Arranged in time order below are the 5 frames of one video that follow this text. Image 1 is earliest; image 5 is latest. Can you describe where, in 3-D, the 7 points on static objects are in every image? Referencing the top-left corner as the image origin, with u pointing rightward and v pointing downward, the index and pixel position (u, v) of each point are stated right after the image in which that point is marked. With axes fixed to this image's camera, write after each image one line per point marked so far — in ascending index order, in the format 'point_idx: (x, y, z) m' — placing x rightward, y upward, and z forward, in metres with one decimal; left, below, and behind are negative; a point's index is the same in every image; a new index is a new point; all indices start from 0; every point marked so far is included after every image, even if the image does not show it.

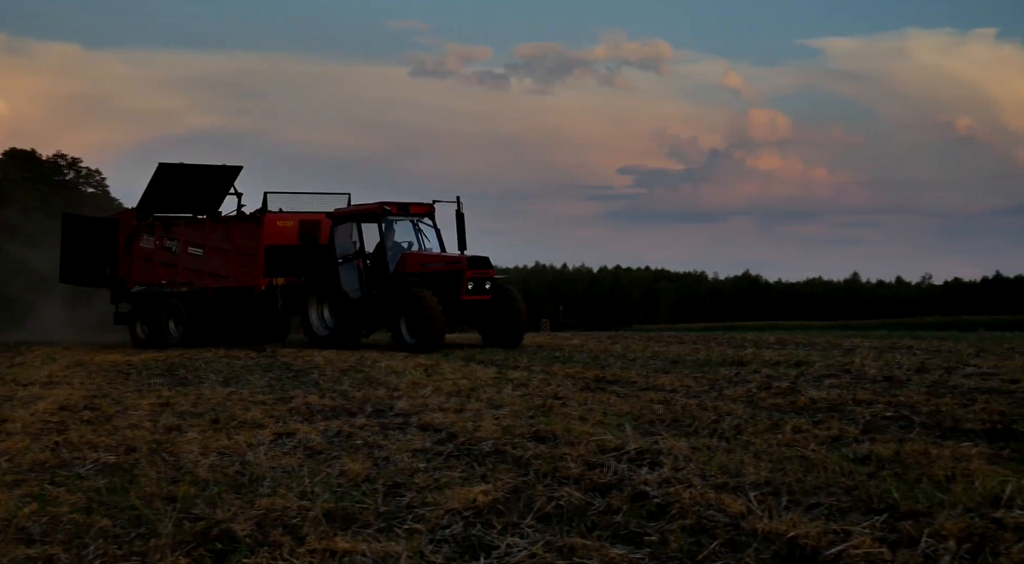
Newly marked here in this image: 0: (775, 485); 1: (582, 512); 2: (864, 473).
0: (+1.5, -1.2, +5.3) m
1: (+0.4, -1.3, +5.1) m
2: (+2.0, -1.1, +5.3) m
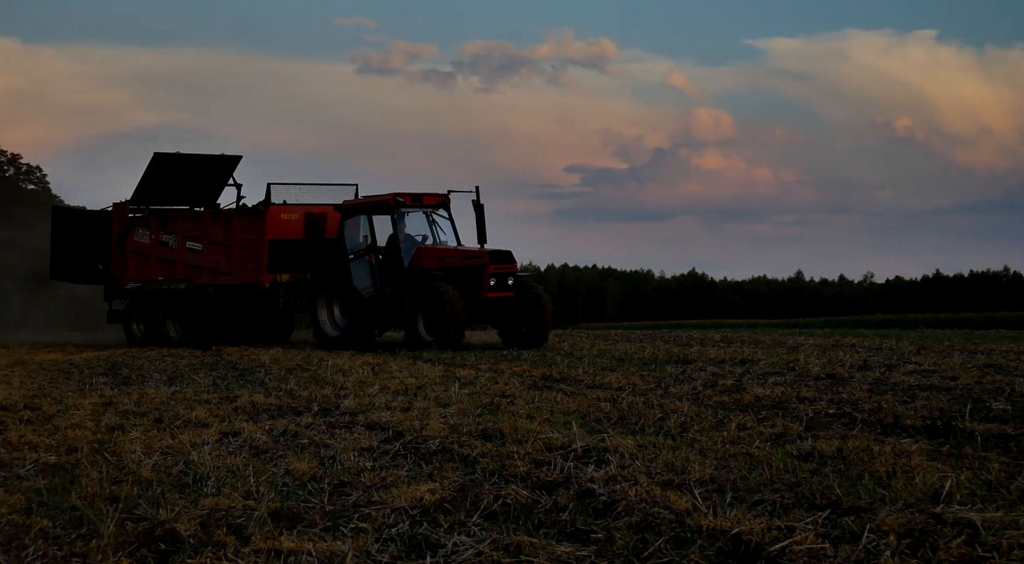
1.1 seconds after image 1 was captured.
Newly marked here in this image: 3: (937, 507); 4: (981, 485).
0: (+1.2, -1.1, +5.3) m
1: (+0.1, -1.3, +5.1) m
2: (+1.7, -1.1, +5.4) m
3: (+2.2, -1.2, +4.8) m
4: (+2.6, -1.1, +5.0) m
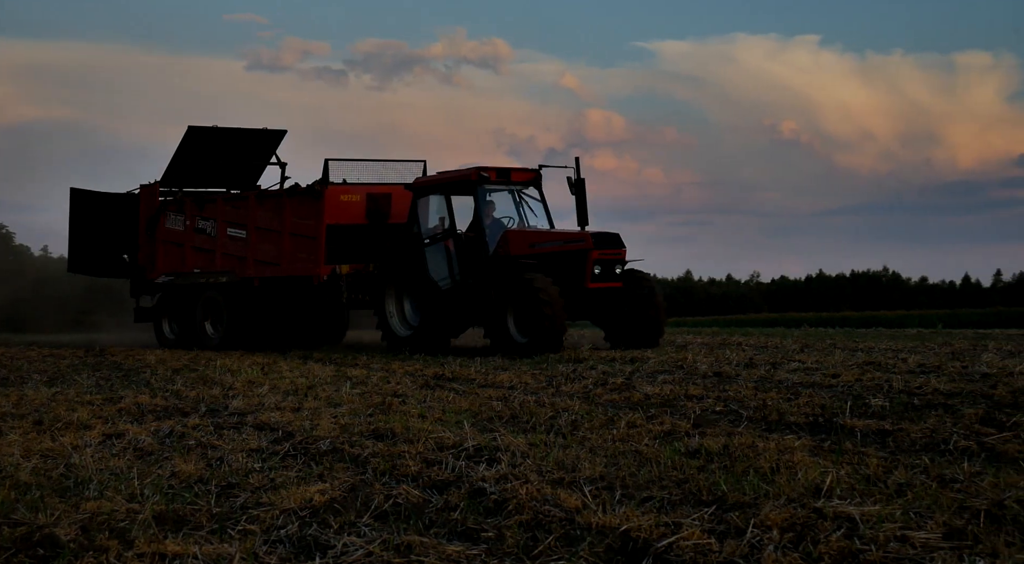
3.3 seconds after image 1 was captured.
0: (+0.6, -1.1, +5.3) m
1: (-0.5, -1.3, +5.1) m
2: (+1.1, -1.1, +5.4) m
3: (+1.6, -1.2, +4.9) m
4: (+1.9, -1.1, +5.2) m
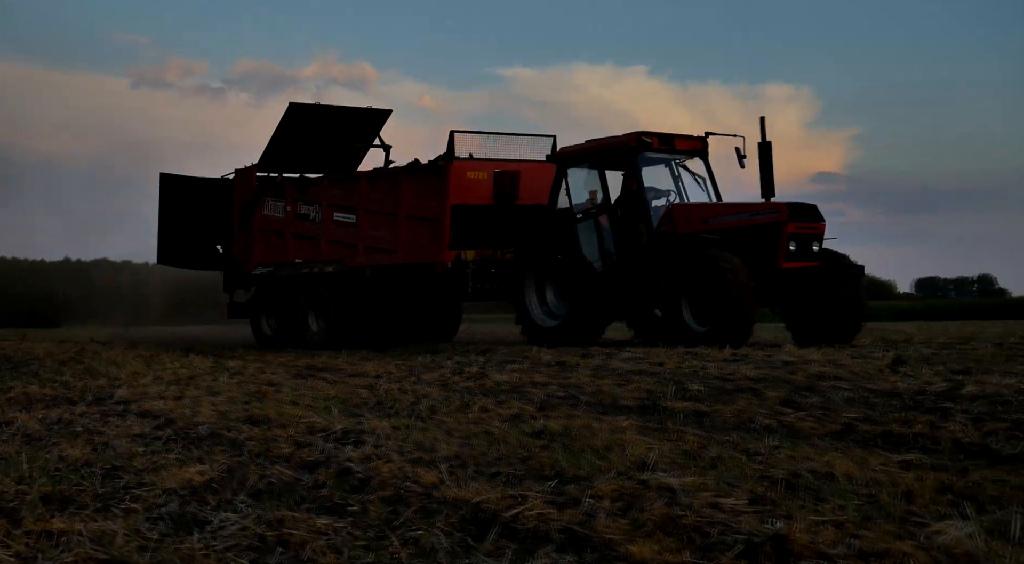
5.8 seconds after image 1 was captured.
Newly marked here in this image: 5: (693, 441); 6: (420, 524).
0: (-0.3, -1.1, +6.0) m
1: (-1.4, -1.3, +5.7) m
2: (+0.2, -1.1, +6.1) m
3: (+0.8, -1.2, +5.7) m
4: (+1.1, -1.1, +5.9) m
5: (+1.2, -1.0, +6.1) m
6: (-0.5, -1.3, +5.2) m
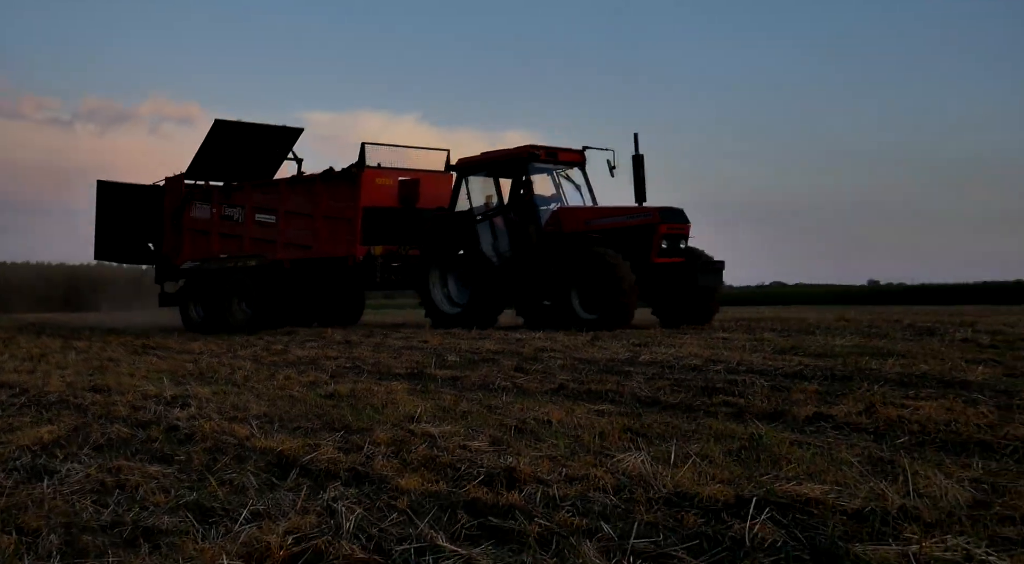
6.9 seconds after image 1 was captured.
0: (-2.0, -1.1, +7.7) m
1: (-3.0, -1.2, +7.2) m
2: (-1.5, -1.1, +7.9) m
3: (-0.9, -1.2, +7.6) m
4: (-0.6, -1.1, +7.8) m
5: (-0.5, -1.0, +8.0) m
6: (-2.1, -1.3, +6.8) m
